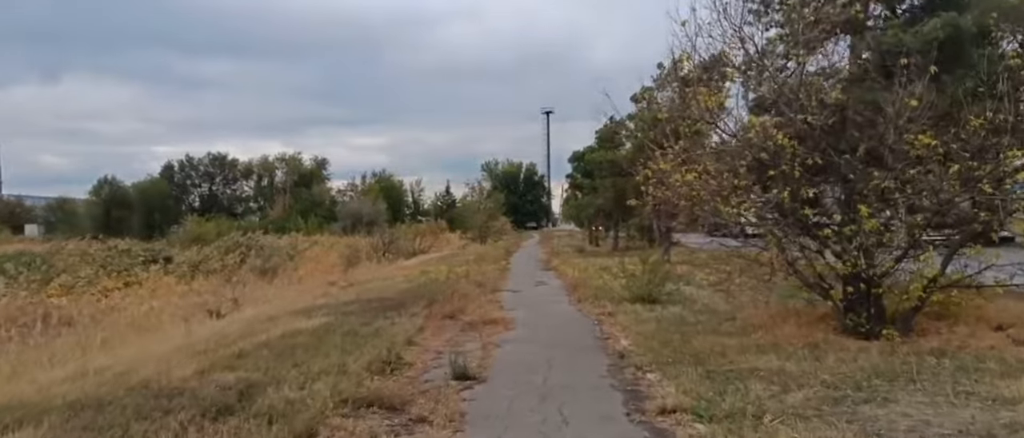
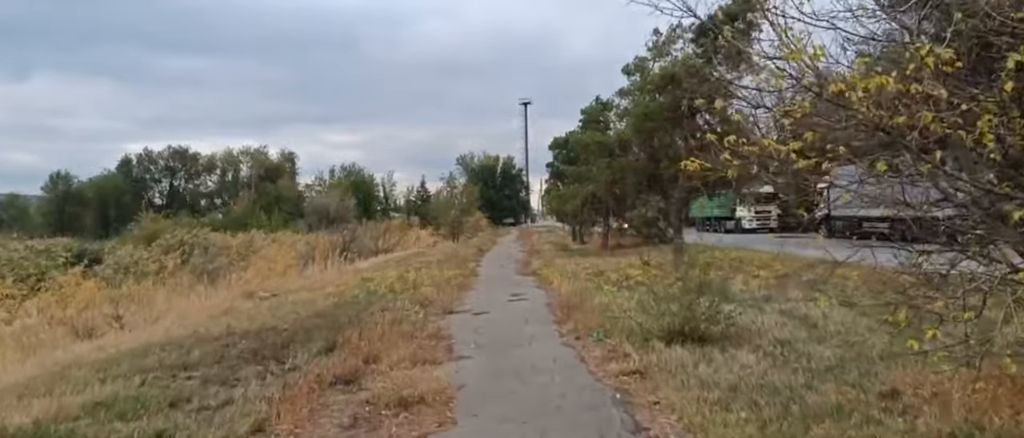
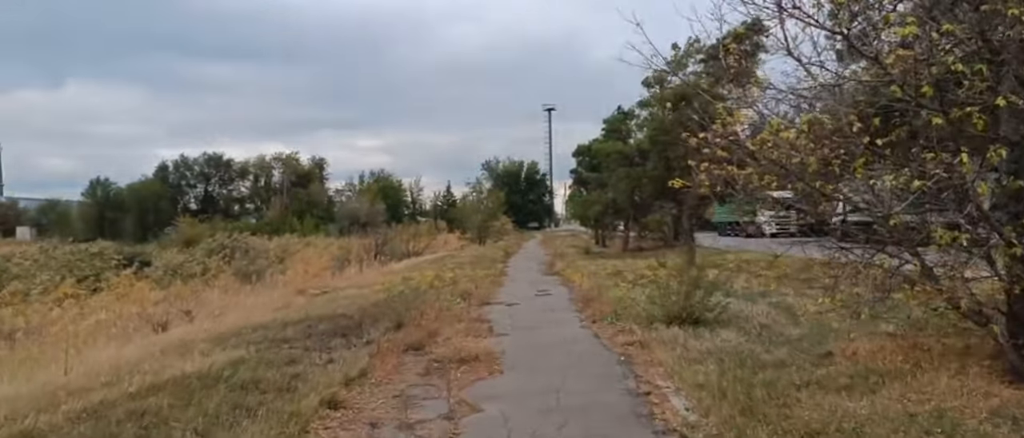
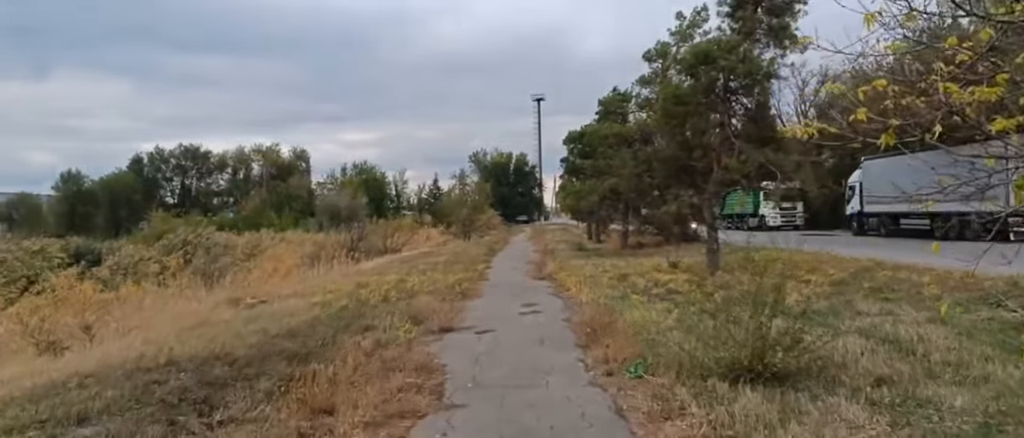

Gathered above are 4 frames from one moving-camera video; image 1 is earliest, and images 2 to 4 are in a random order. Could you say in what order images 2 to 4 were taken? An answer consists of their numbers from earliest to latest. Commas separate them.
3, 2, 4
